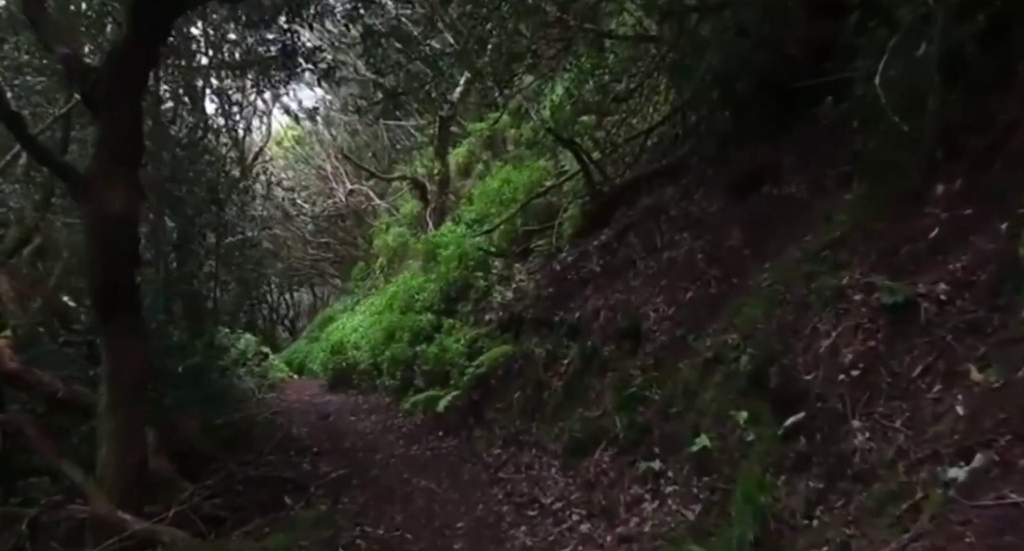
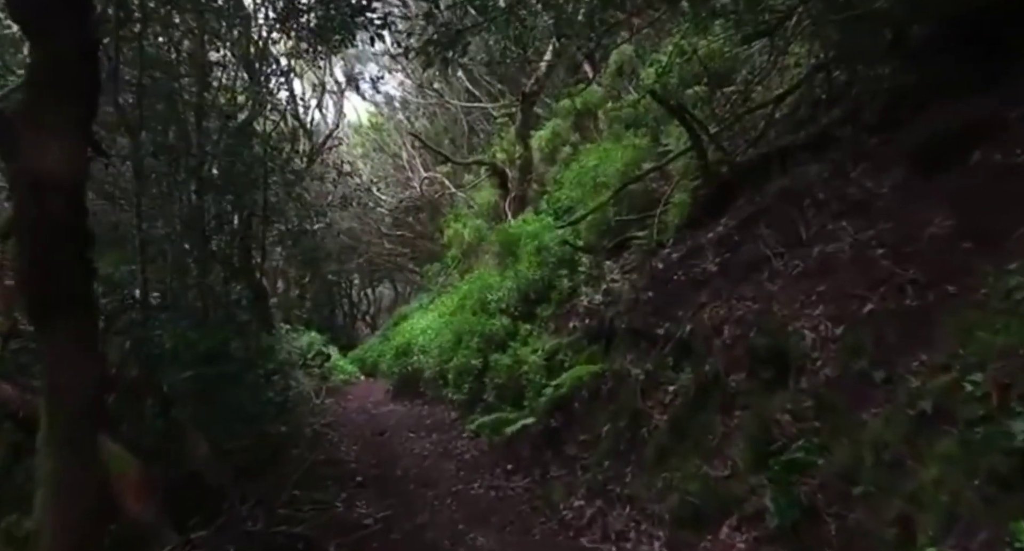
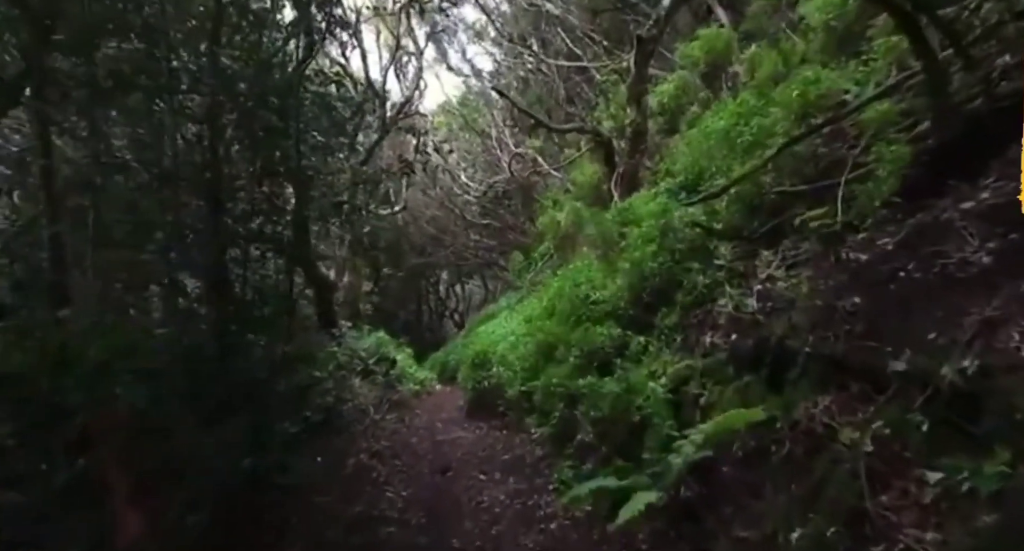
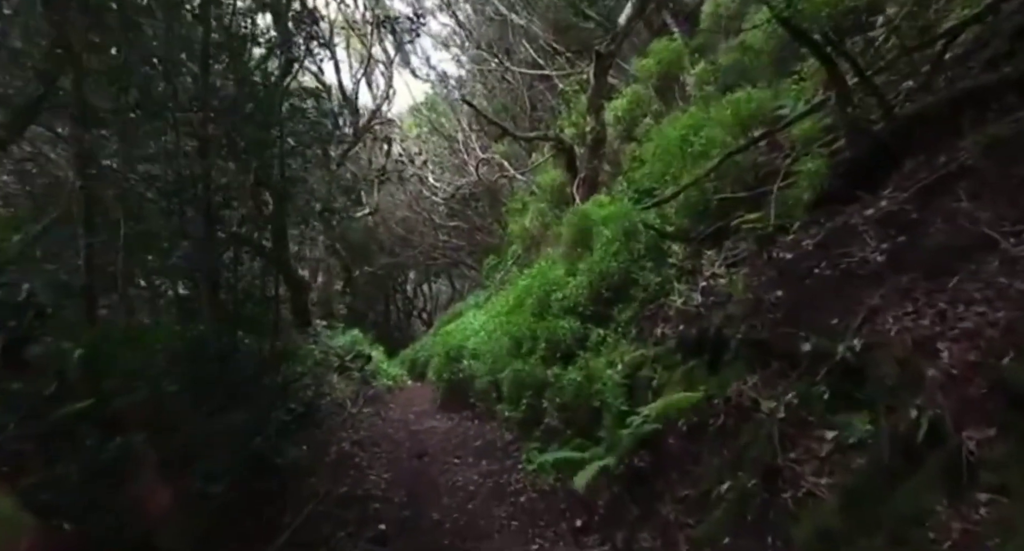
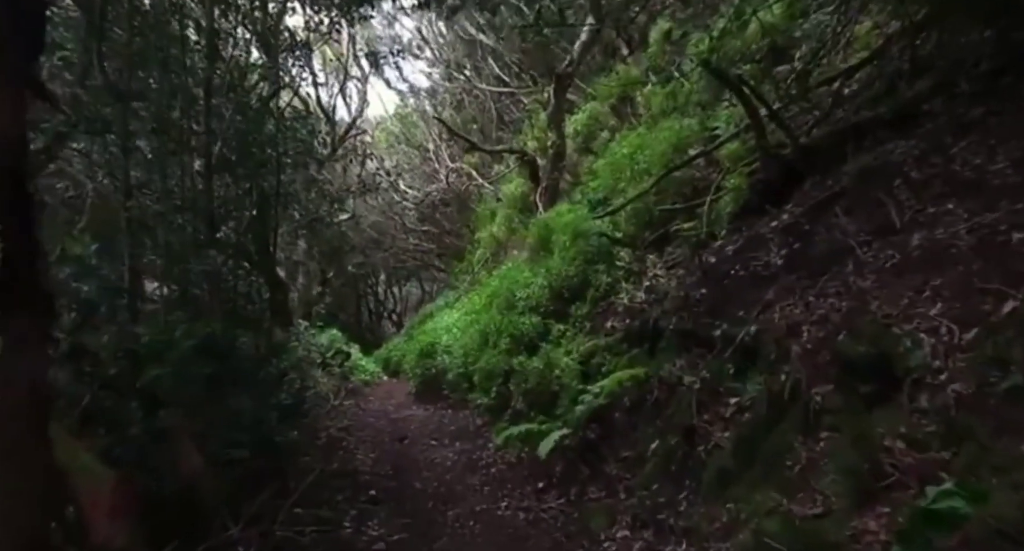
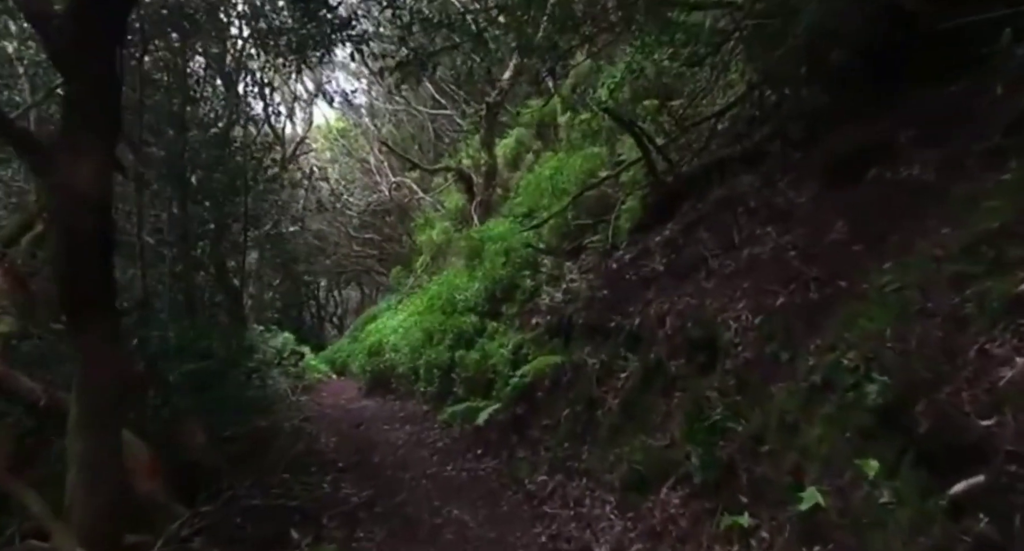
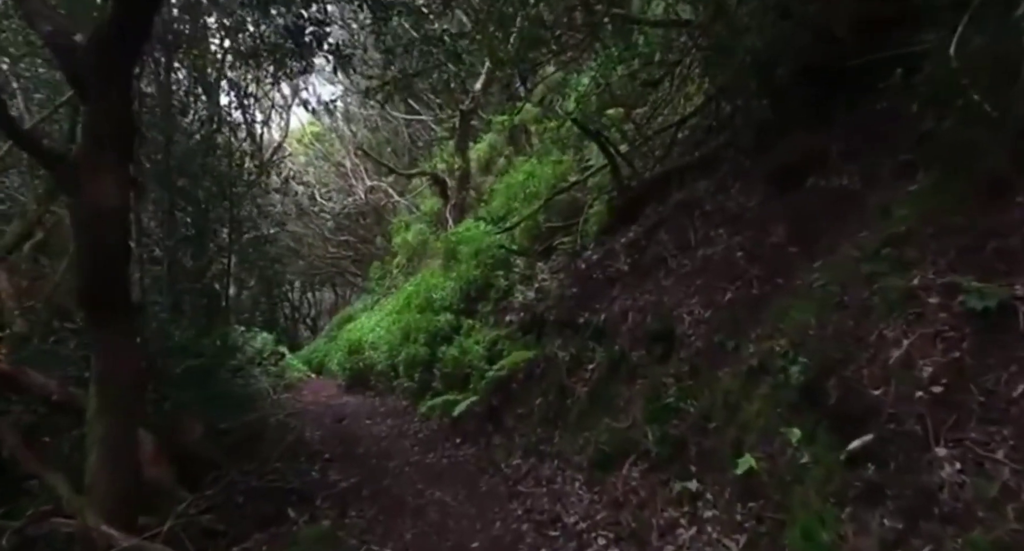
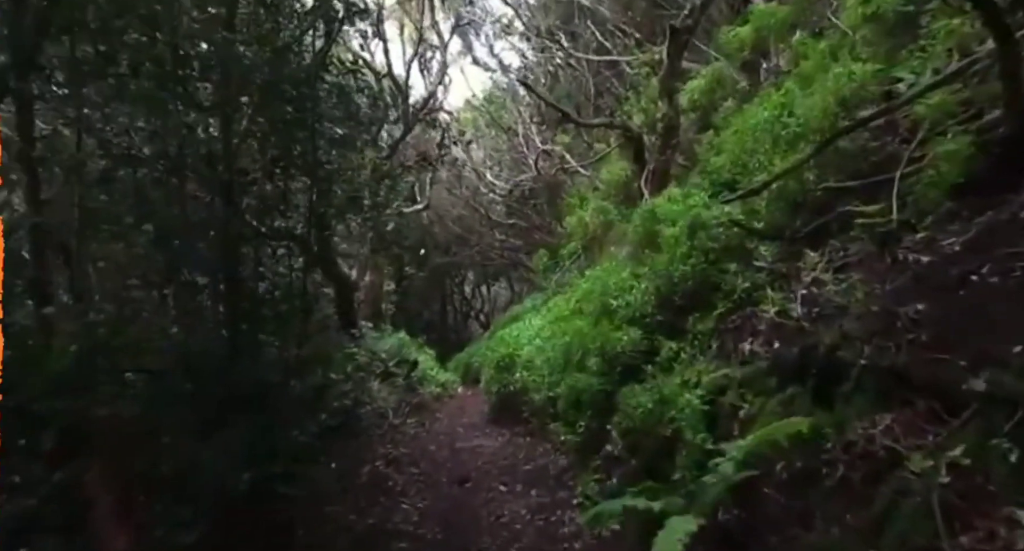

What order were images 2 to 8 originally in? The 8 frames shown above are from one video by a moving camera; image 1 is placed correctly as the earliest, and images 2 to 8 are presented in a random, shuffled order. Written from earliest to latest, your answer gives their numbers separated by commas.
7, 6, 2, 5, 4, 3, 8
